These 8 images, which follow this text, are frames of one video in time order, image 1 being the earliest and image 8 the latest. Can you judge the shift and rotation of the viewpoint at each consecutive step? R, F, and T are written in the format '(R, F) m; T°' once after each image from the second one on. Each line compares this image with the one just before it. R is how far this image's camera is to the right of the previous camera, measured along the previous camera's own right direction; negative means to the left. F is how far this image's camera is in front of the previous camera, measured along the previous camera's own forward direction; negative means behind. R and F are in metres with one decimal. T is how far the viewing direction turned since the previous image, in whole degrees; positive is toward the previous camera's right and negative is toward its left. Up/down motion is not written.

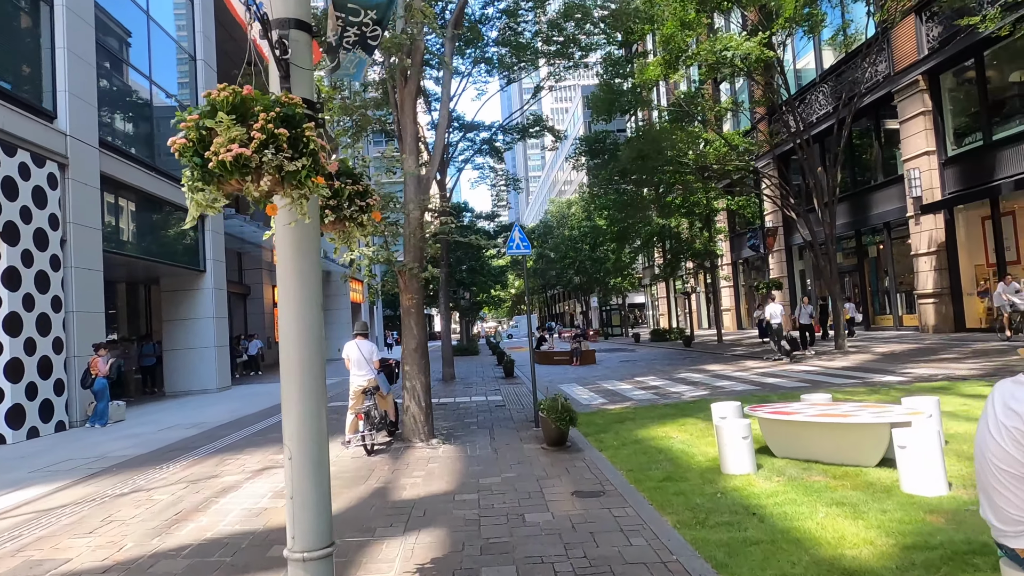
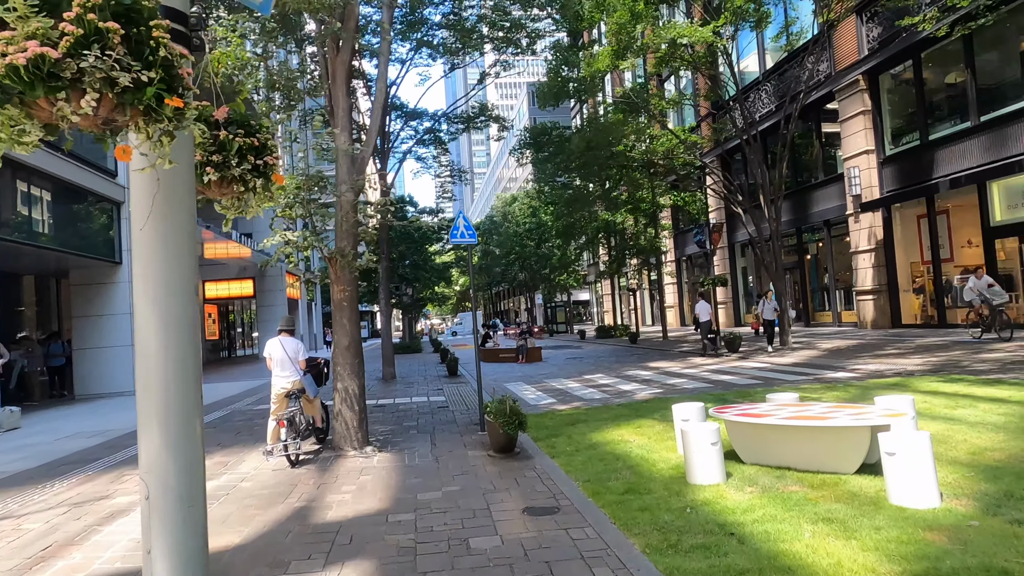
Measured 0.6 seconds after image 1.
(0.0, +0.7) m; +5°
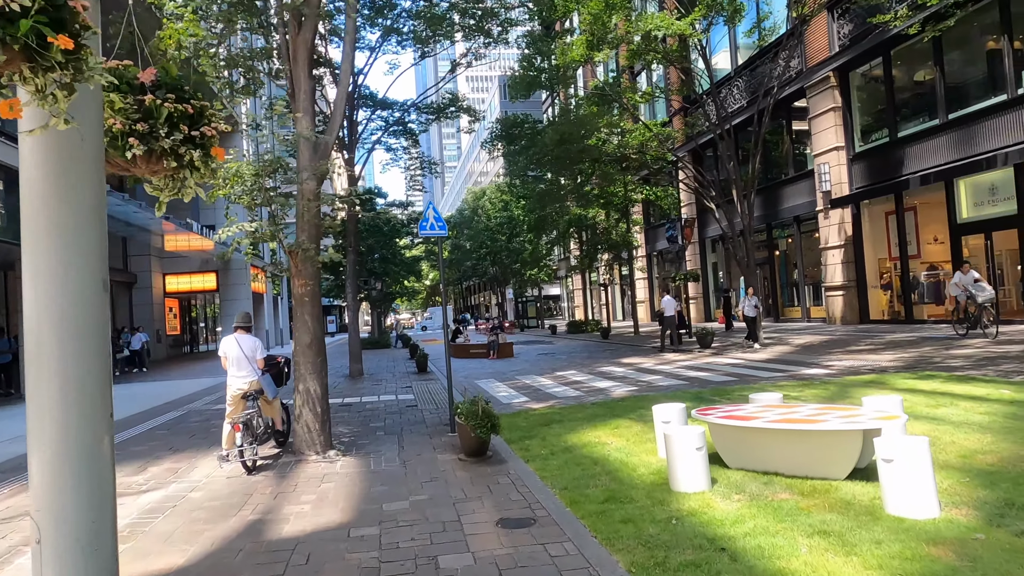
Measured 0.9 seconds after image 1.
(0.0, +0.3) m; +3°
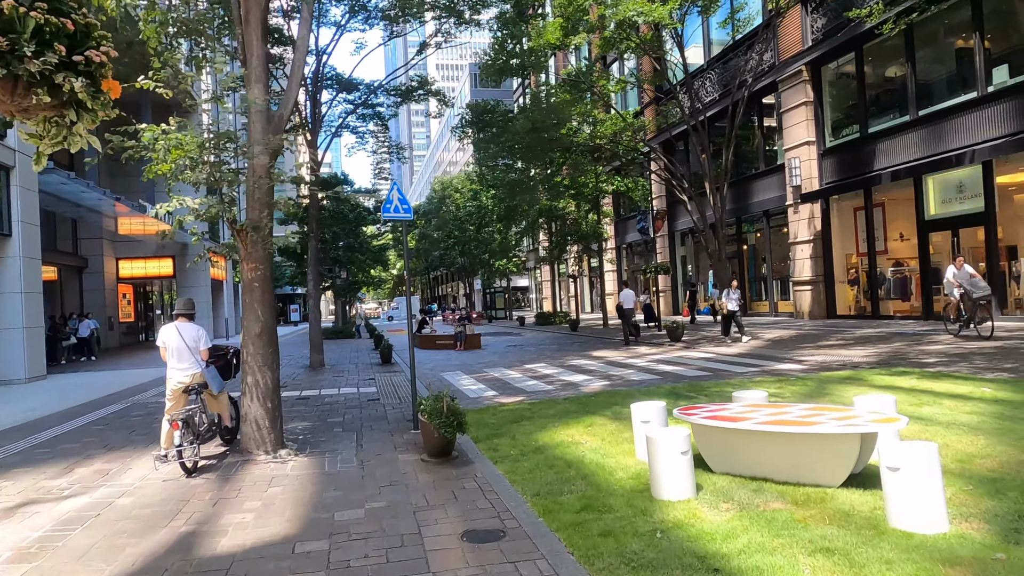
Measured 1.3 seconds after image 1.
(0.0, +0.5) m; +3°
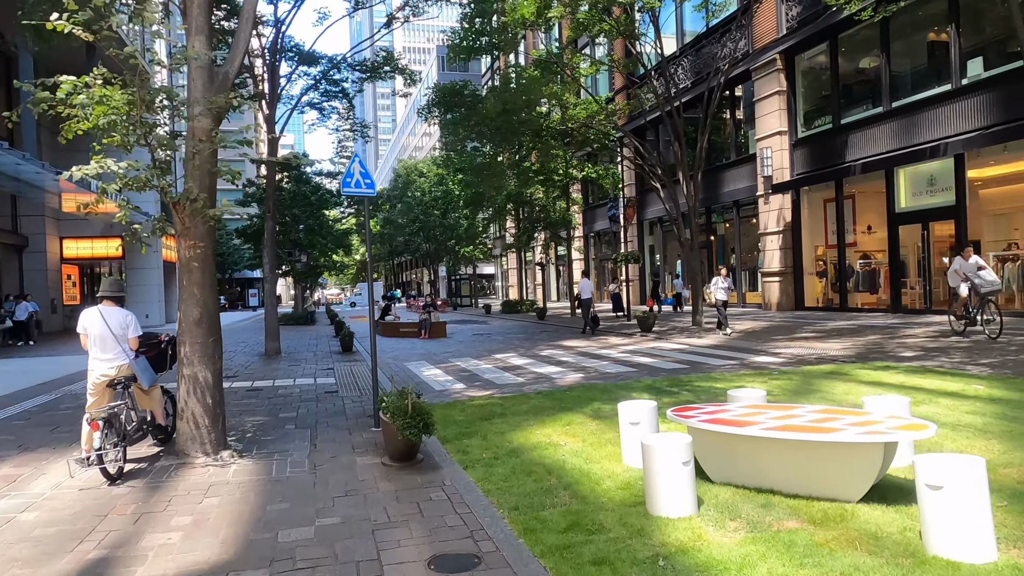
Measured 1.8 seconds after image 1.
(-0.1, +0.6) m; +3°
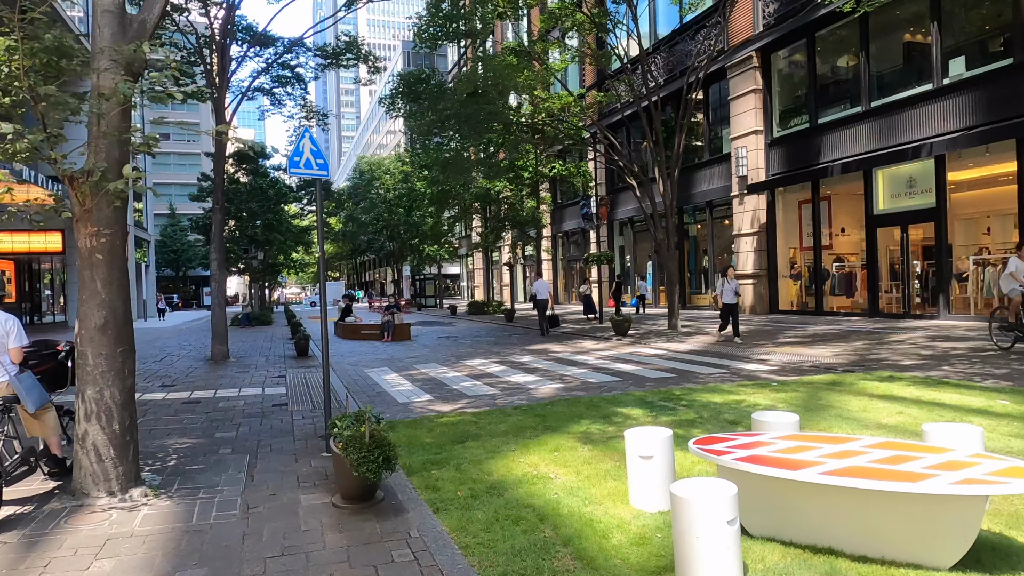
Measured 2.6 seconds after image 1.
(-0.1, +0.9) m; +3°
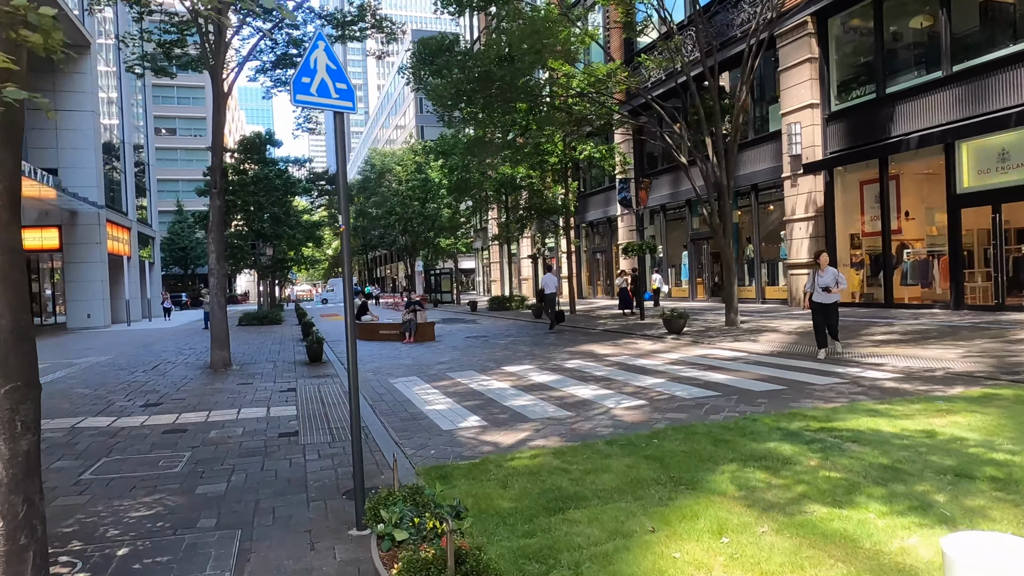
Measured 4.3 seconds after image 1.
(-0.6, +1.9) m; -1°
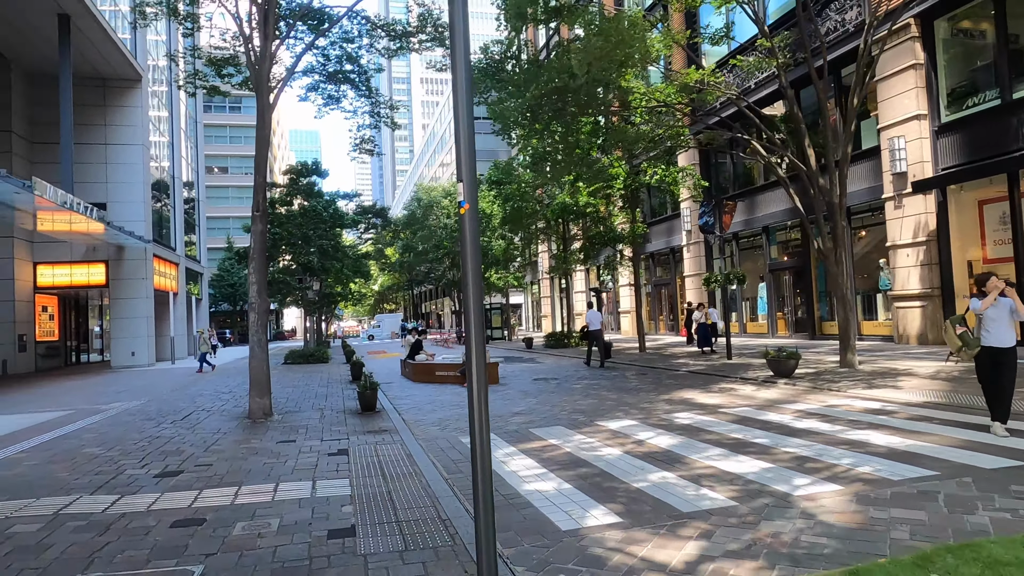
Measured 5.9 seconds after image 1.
(-0.7, +1.8) m; -4°
